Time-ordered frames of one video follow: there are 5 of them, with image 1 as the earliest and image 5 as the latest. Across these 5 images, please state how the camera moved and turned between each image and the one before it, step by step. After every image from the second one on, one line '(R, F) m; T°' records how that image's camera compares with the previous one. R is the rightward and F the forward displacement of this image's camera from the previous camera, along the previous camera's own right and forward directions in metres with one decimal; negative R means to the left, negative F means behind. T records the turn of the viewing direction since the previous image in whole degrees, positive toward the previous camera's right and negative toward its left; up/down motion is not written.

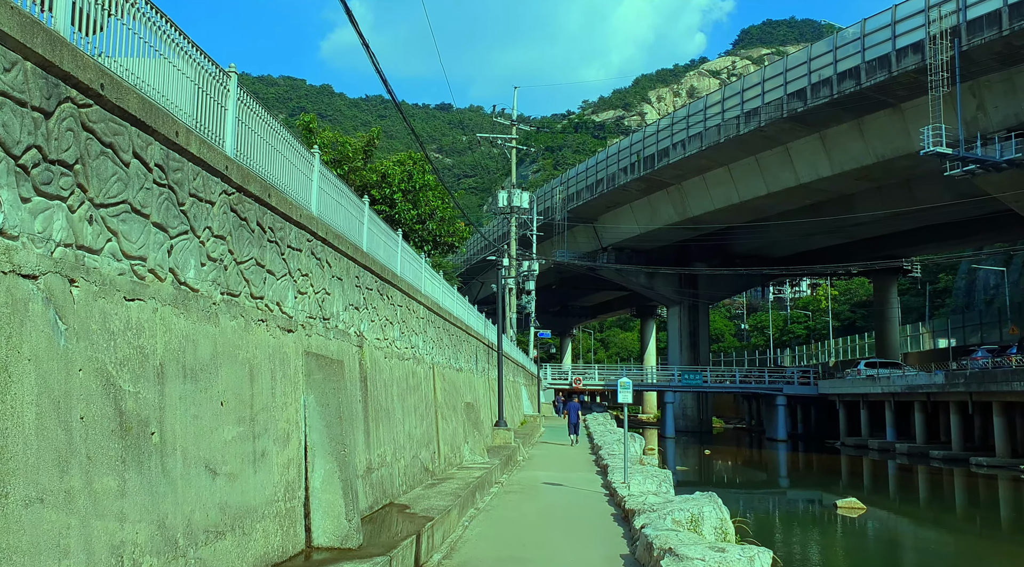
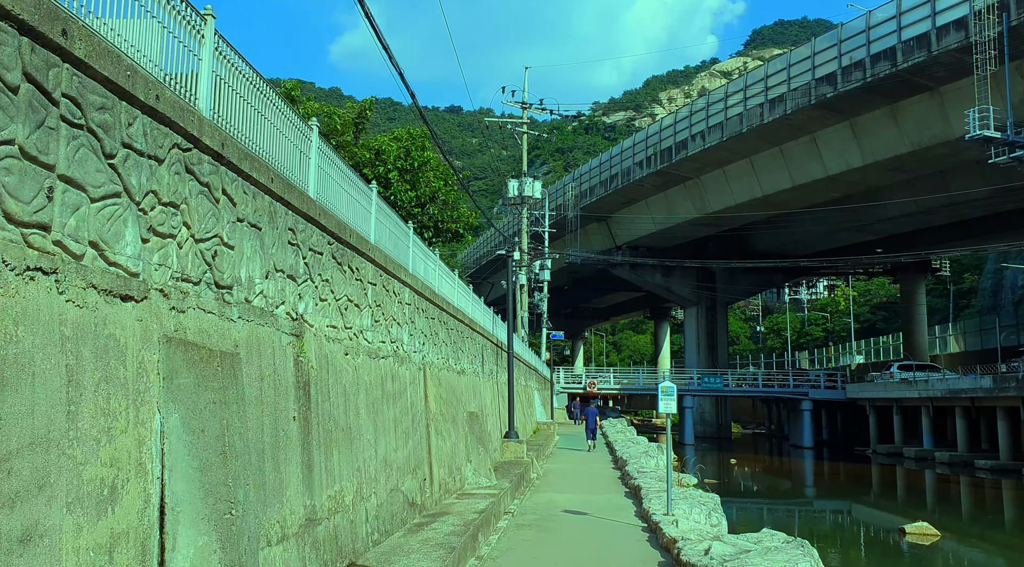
(0.0, +2.0) m; -1°
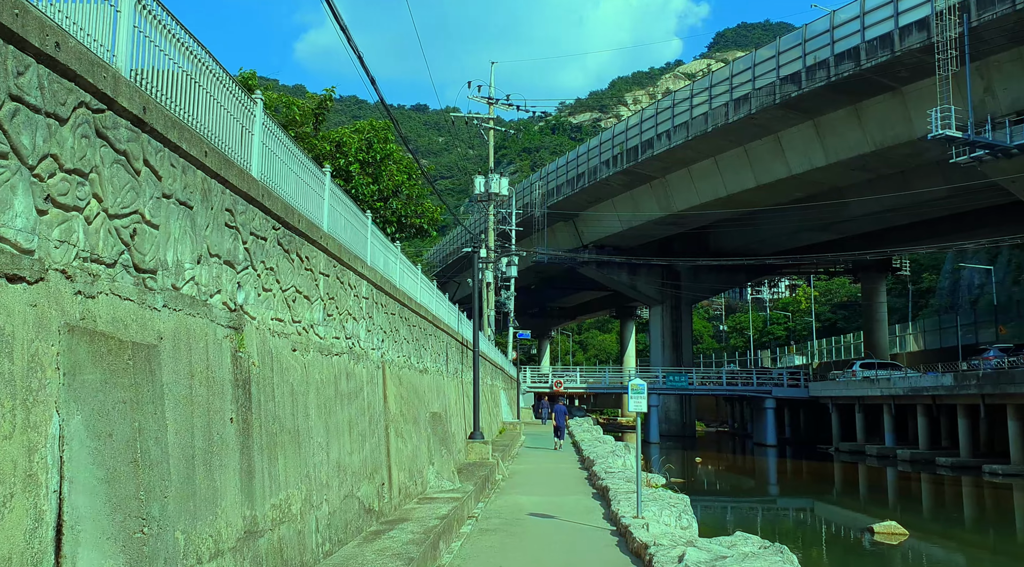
(0.0, +0.3) m; +2°
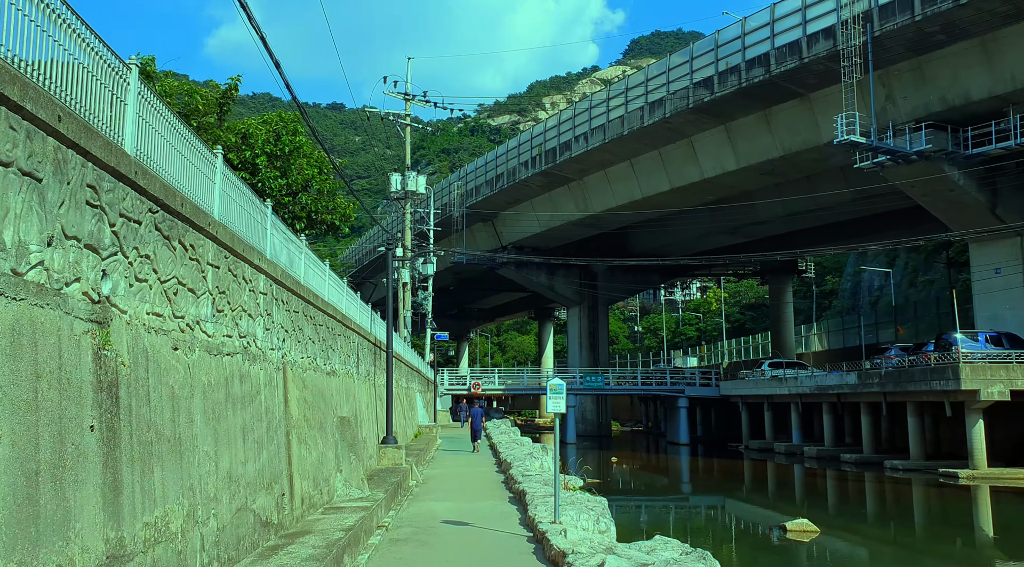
(0.0, +0.3) m; +5°
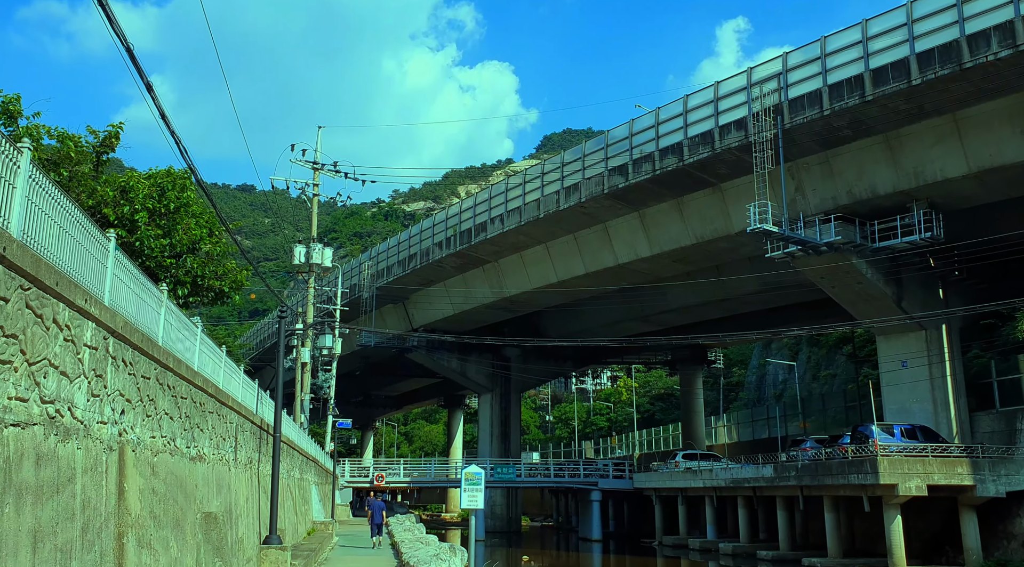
(0.0, +1.1) m; +6°
